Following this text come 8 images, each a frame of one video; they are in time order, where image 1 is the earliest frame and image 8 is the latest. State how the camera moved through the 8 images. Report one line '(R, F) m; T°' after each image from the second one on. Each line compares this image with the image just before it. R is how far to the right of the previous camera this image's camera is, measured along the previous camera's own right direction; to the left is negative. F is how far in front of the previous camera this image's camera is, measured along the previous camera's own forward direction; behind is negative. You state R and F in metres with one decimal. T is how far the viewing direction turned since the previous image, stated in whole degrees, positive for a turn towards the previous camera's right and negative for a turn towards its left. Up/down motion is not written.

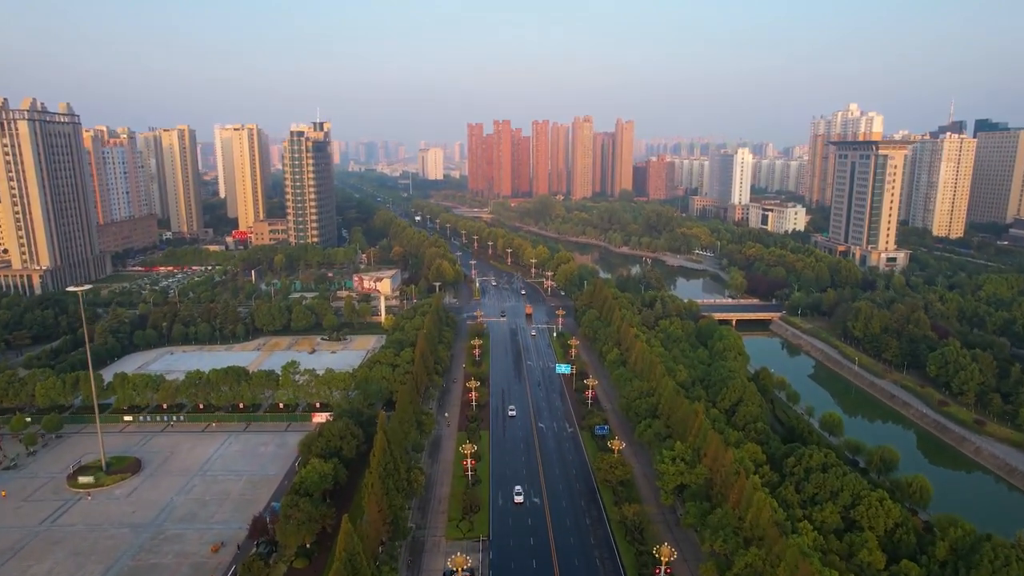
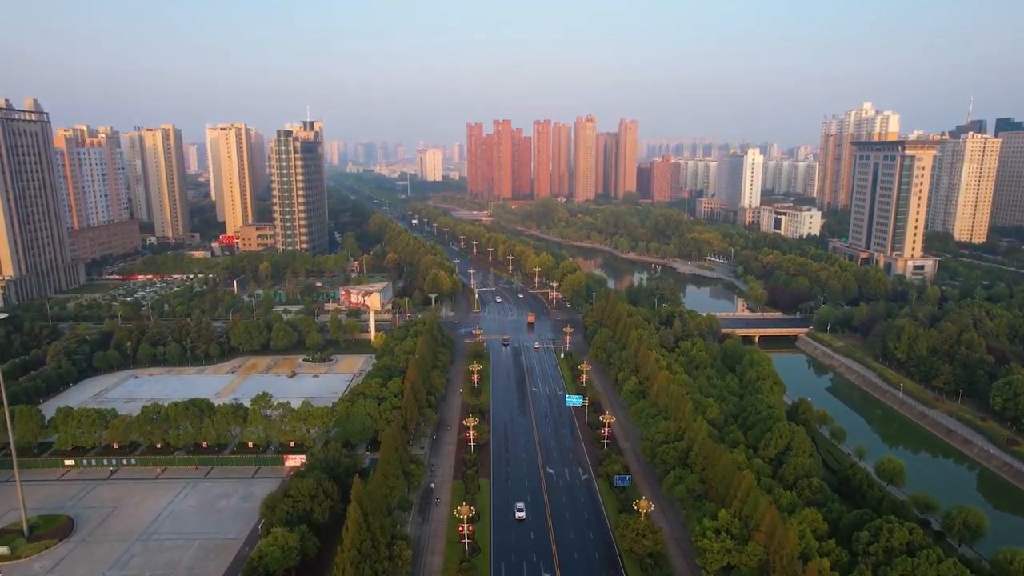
(-0.2, +5.1) m; 0°
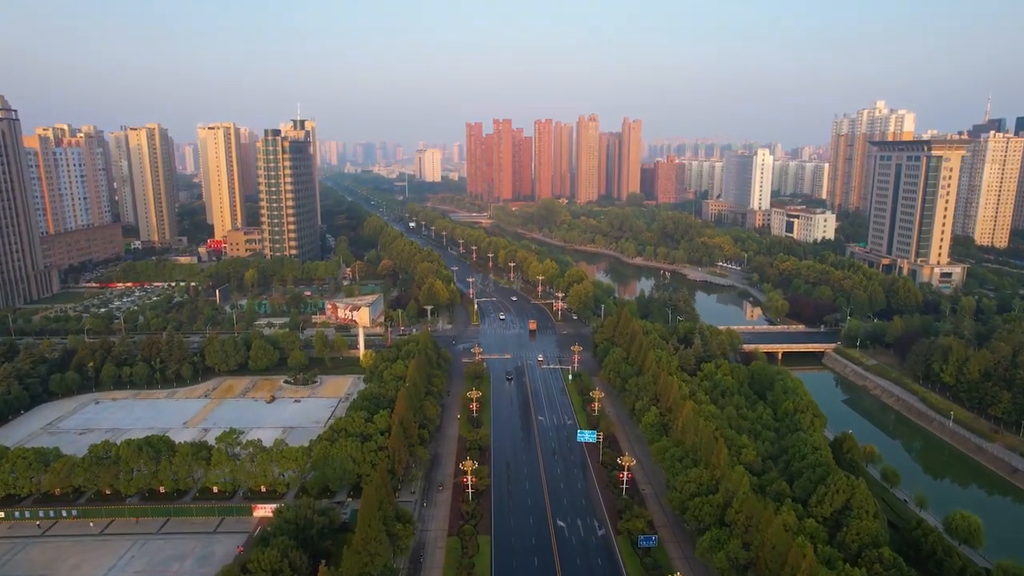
(-0.2, +4.4) m; 0°
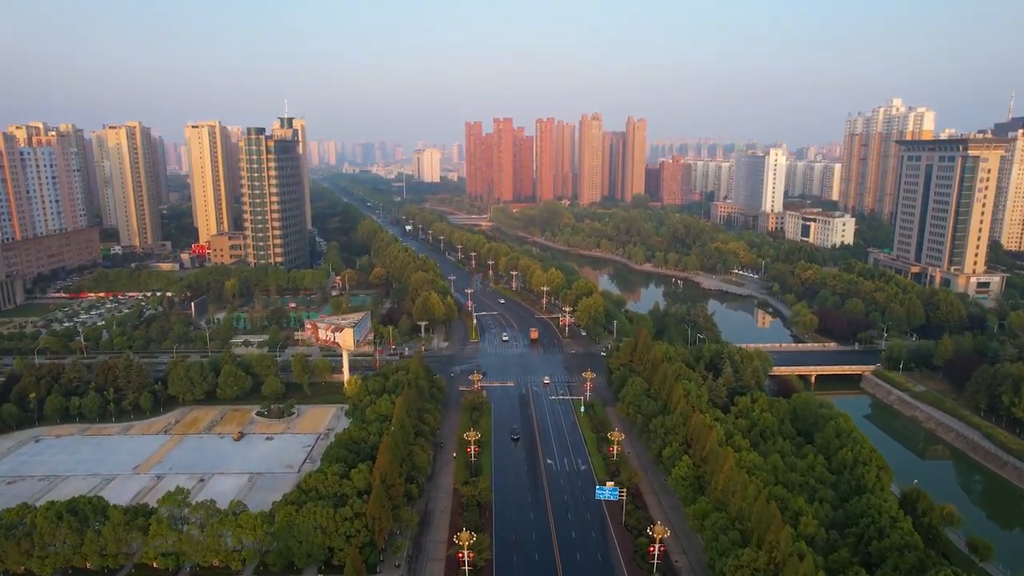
(-0.2, +5.3) m; 0°
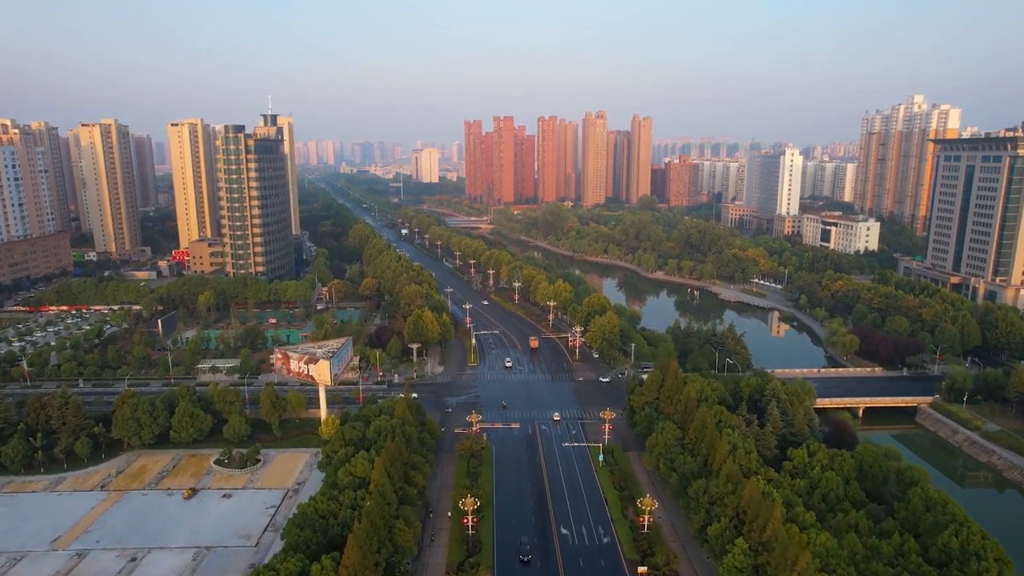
(-0.2, +6.0) m; 0°
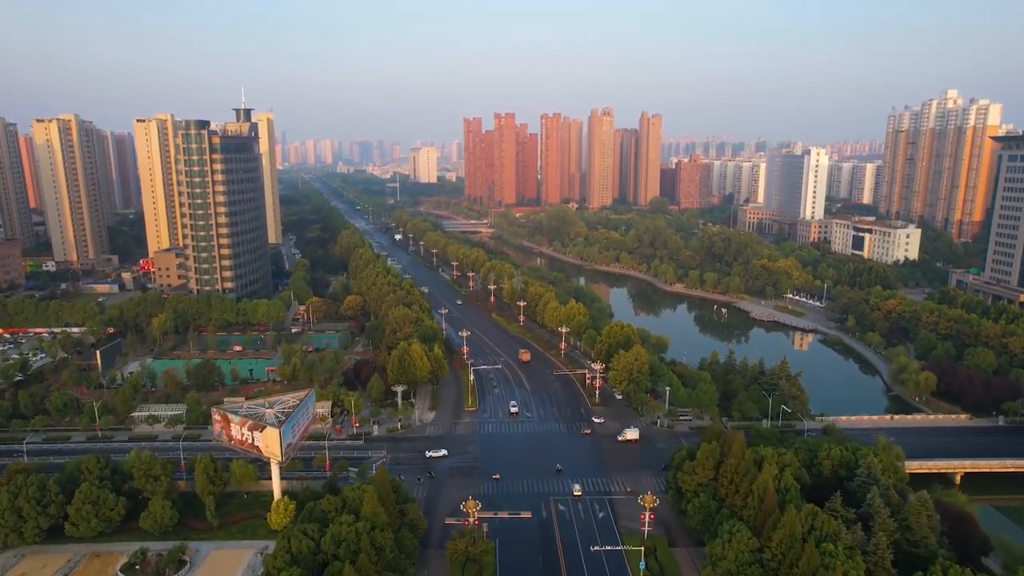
(-0.3, +8.3) m; 0°
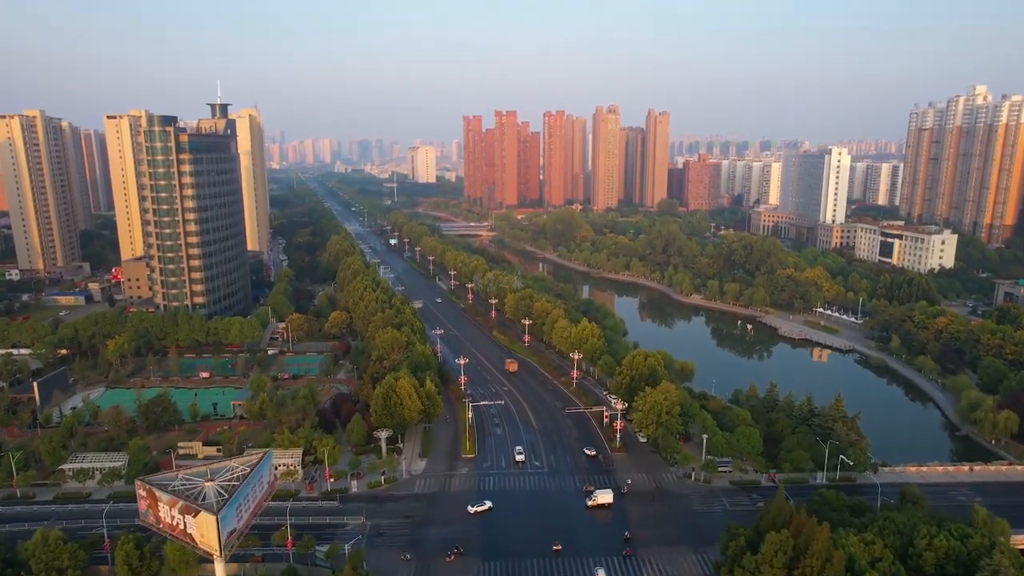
(-0.3, +6.0) m; 0°
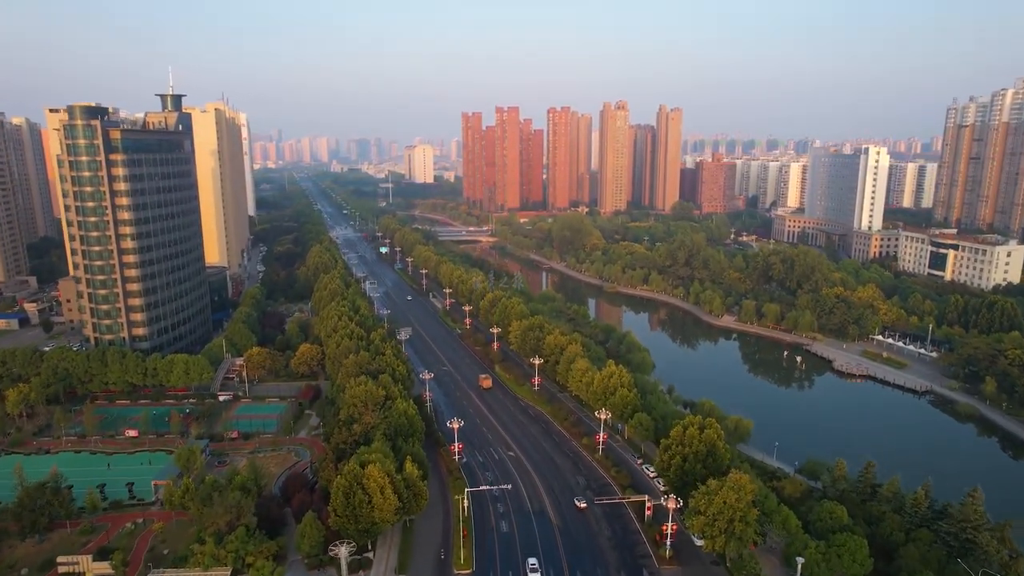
(-0.4, +9.2) m; 0°
